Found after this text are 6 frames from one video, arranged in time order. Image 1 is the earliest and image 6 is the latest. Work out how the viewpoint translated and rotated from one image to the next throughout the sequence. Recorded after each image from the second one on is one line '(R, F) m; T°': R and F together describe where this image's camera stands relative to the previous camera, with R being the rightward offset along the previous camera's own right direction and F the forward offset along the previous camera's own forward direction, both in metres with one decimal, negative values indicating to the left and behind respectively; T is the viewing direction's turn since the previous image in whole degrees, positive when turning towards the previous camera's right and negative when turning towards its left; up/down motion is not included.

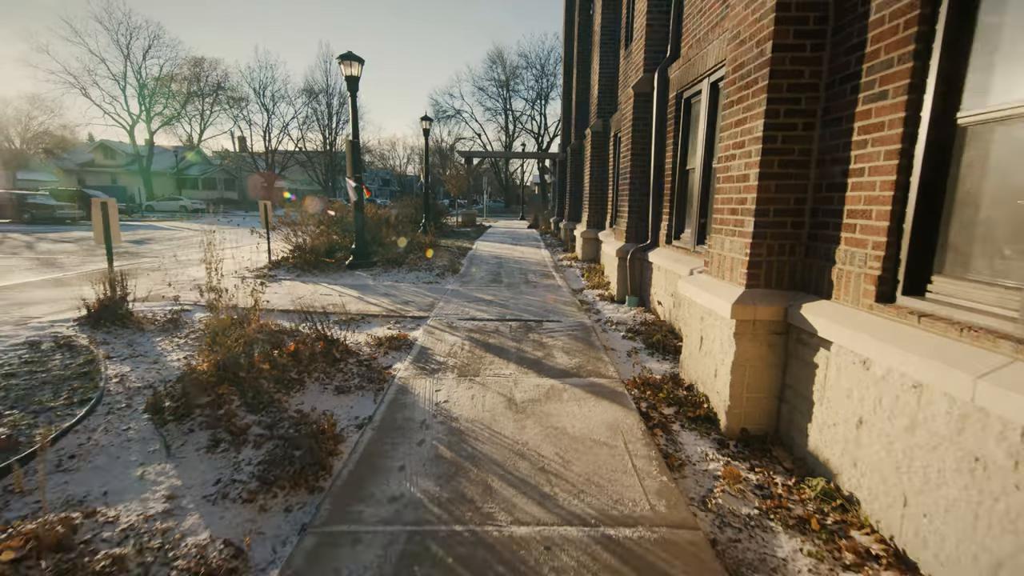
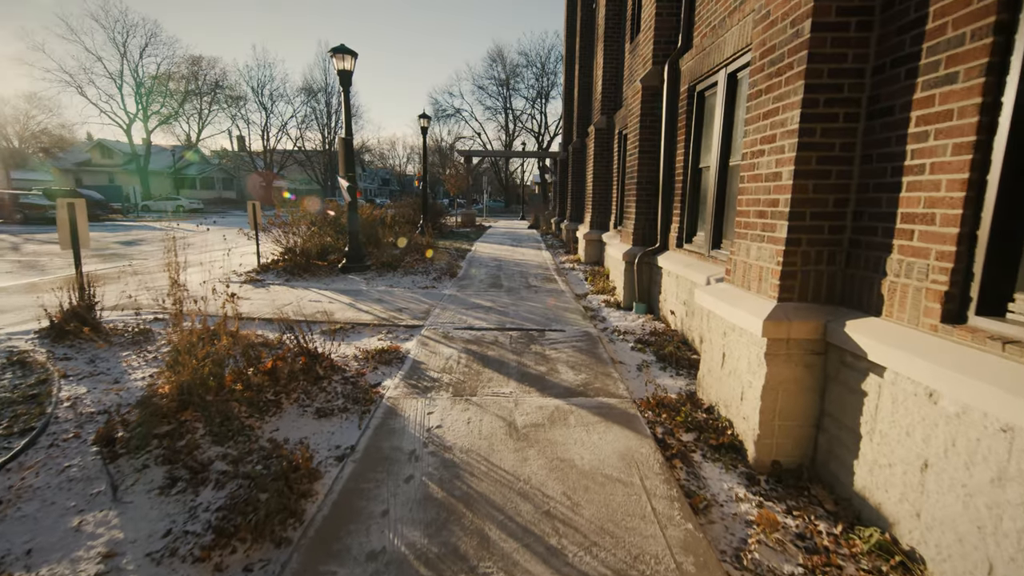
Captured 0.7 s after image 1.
(0.0, +0.4) m; 0°
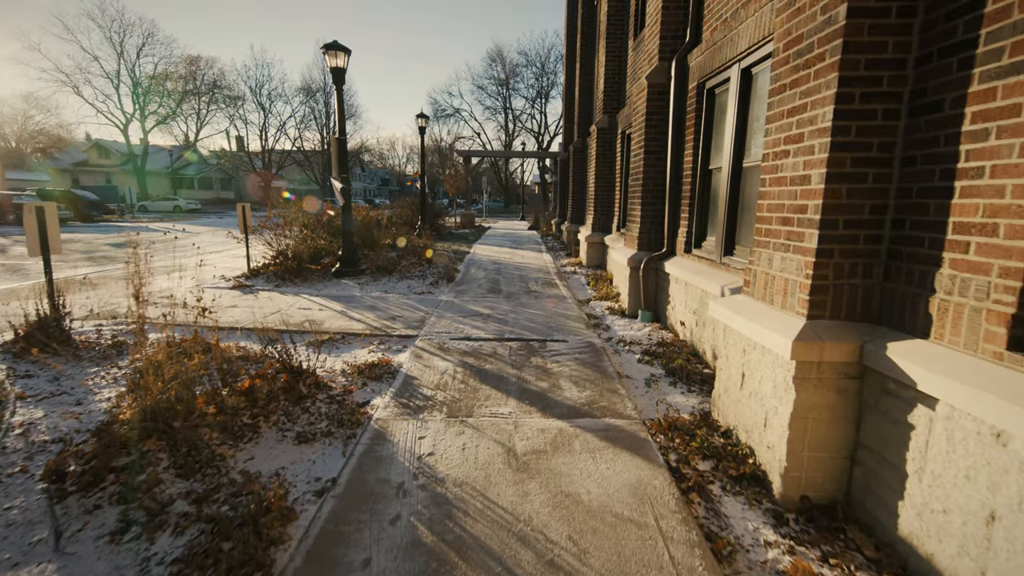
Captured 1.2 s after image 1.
(0.0, +0.3) m; 0°
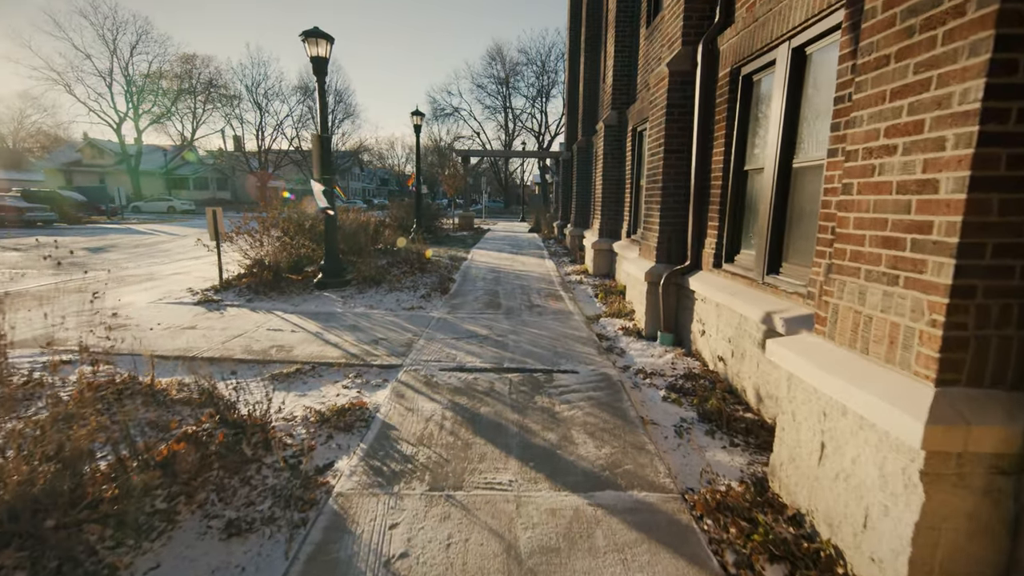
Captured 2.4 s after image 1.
(0.0, +0.8) m; 0°
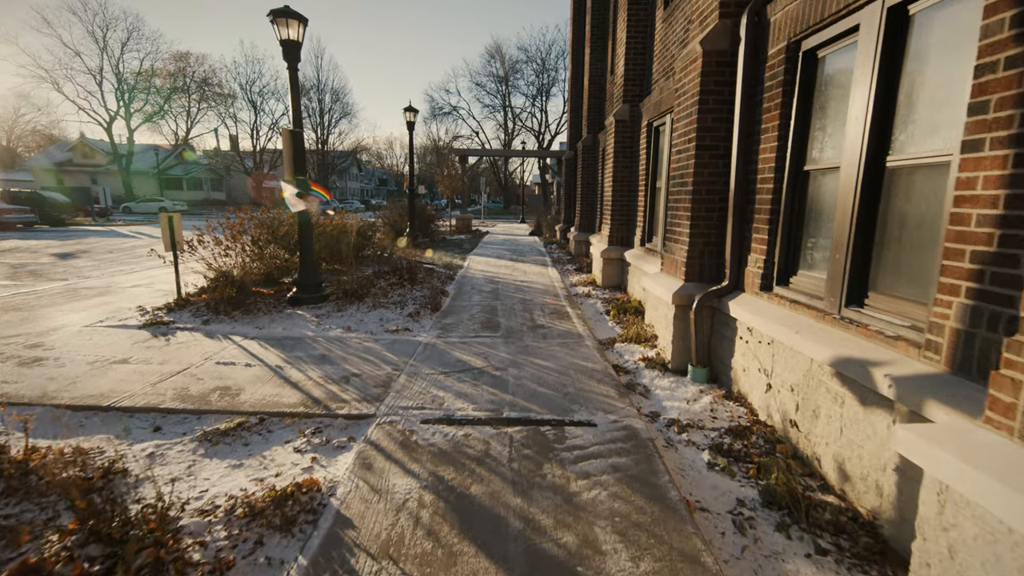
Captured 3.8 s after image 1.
(0.0, +0.9) m; 0°
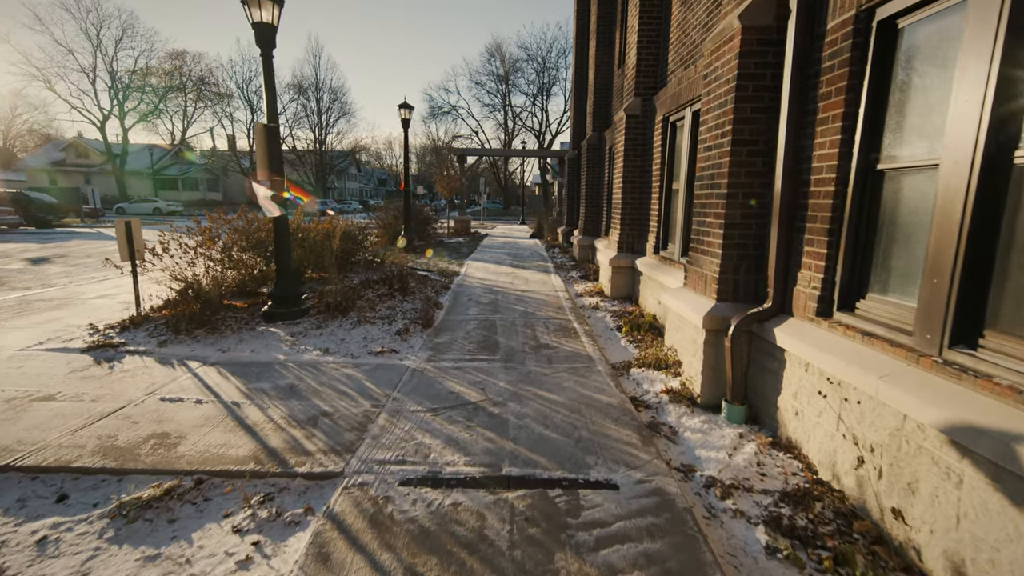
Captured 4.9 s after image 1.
(0.0, +0.7) m; 0°
